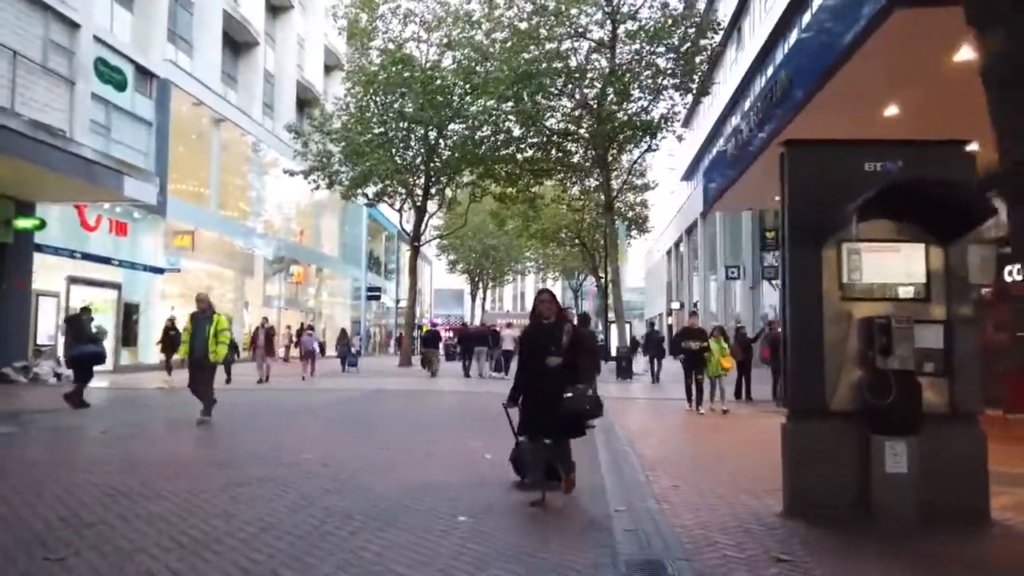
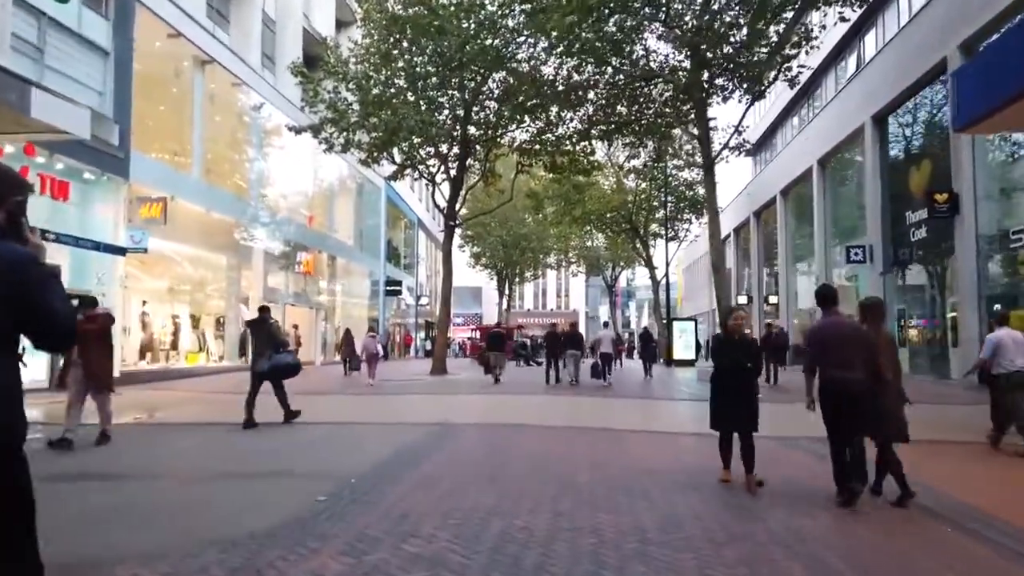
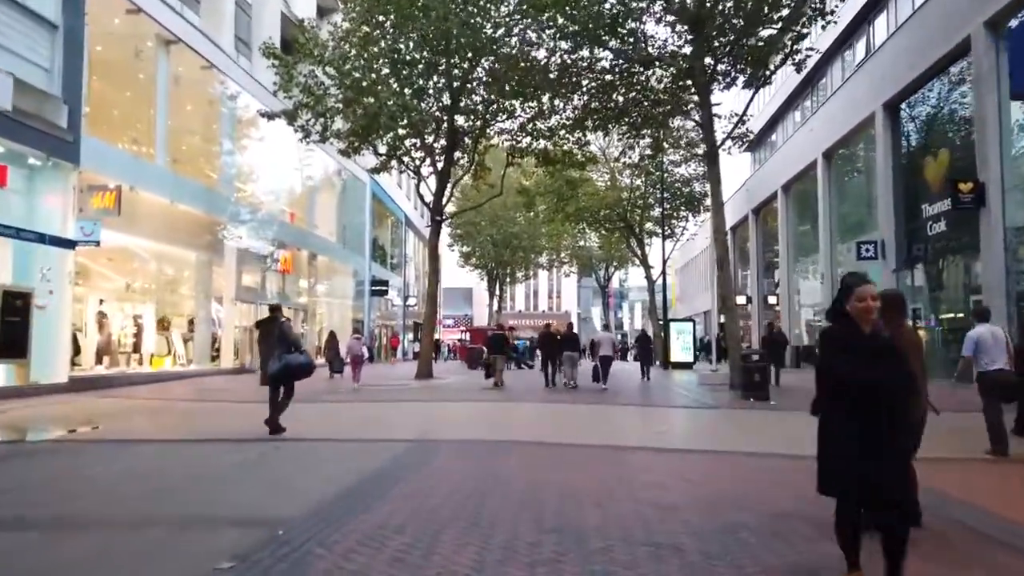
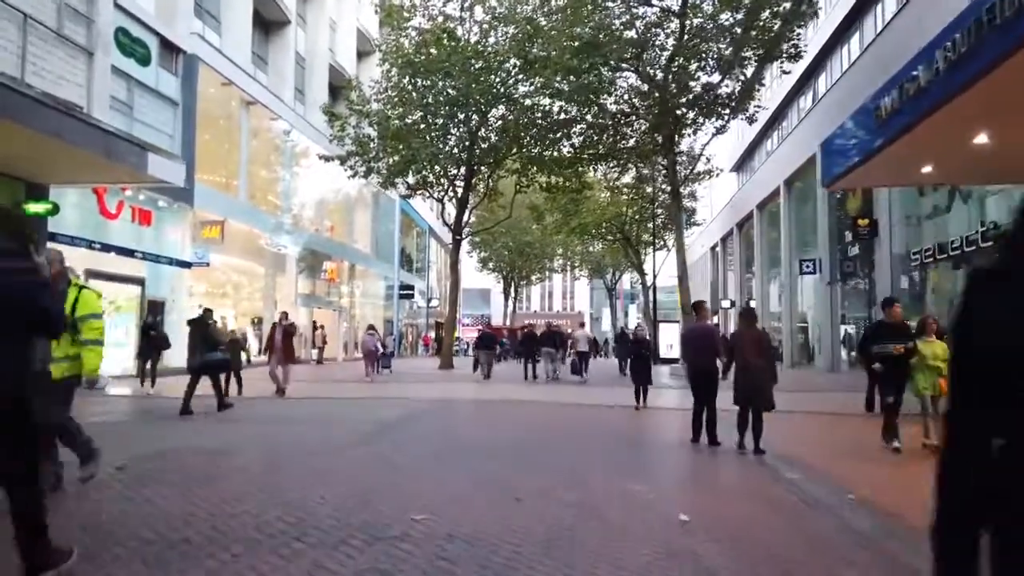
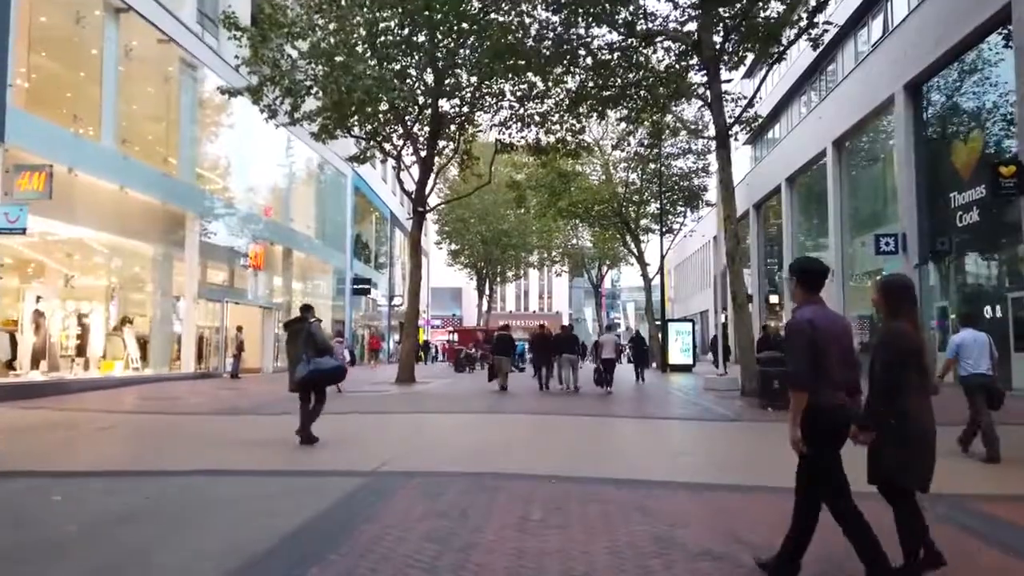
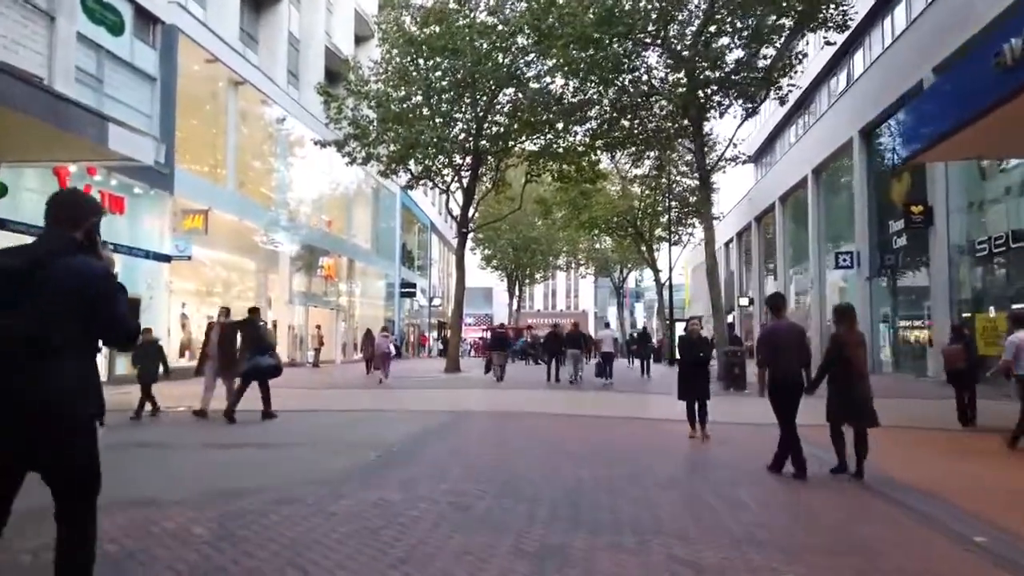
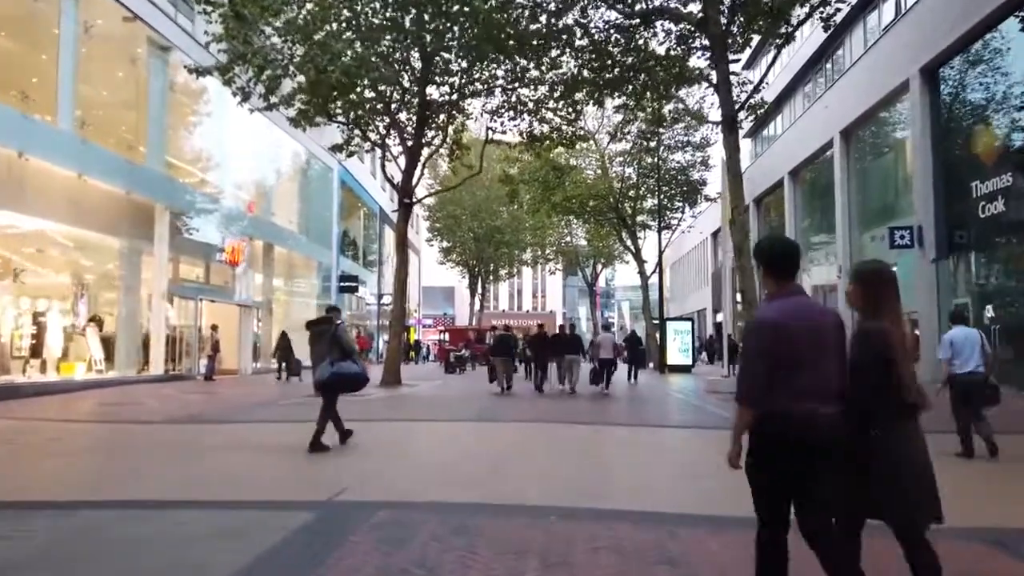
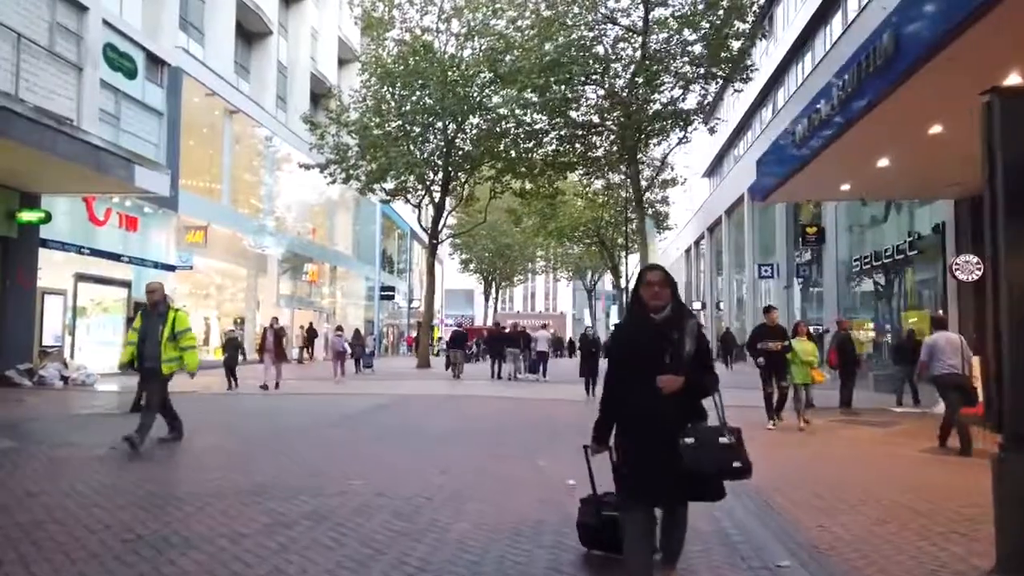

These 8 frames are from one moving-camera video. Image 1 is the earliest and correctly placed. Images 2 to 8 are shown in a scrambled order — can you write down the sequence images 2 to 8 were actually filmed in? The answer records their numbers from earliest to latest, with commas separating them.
8, 4, 6, 2, 3, 5, 7
